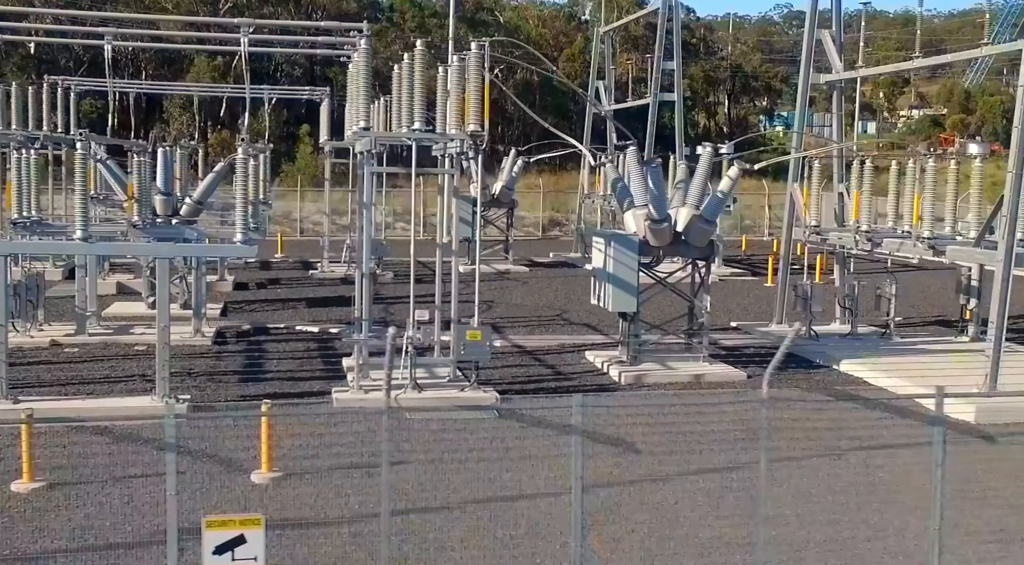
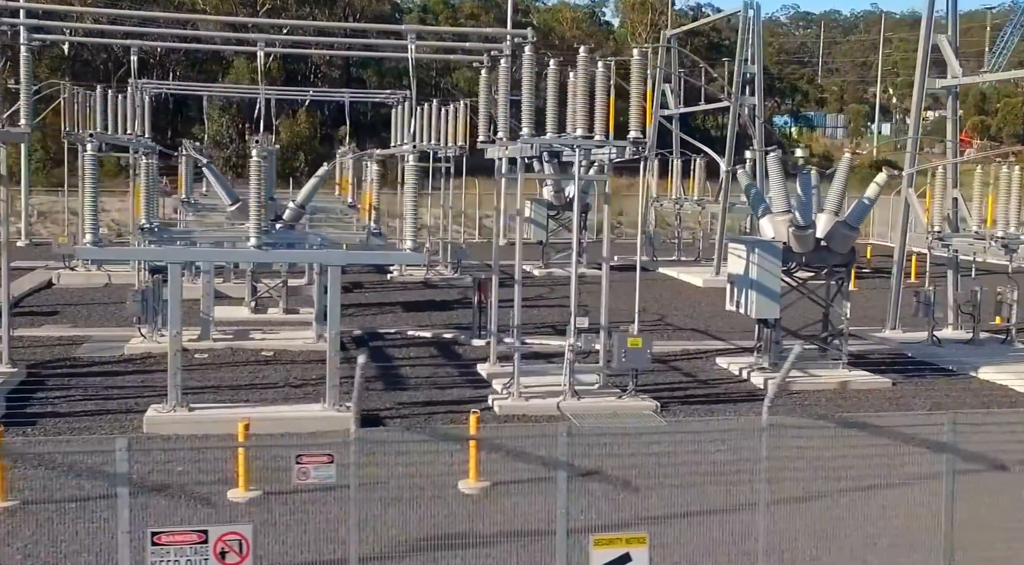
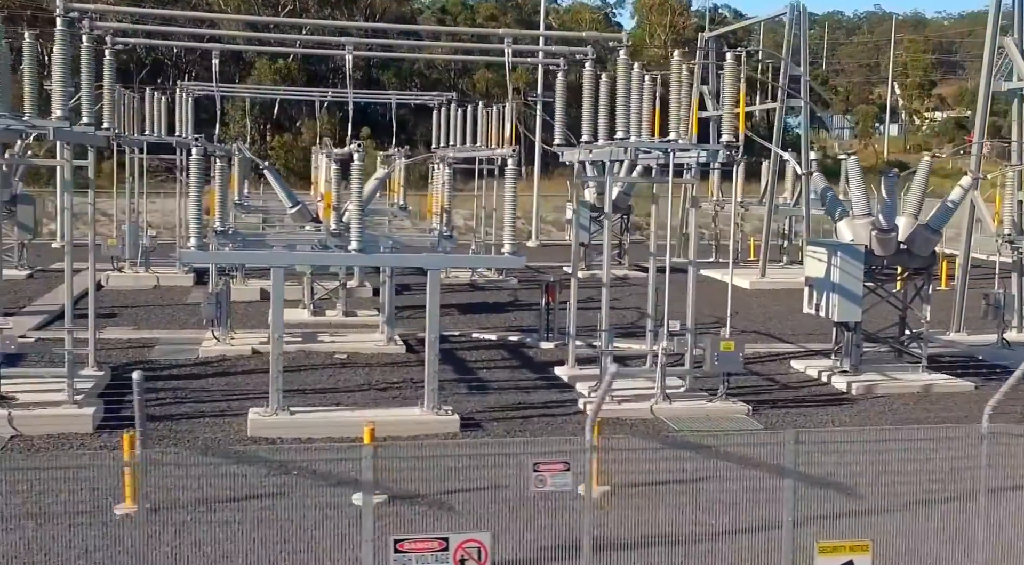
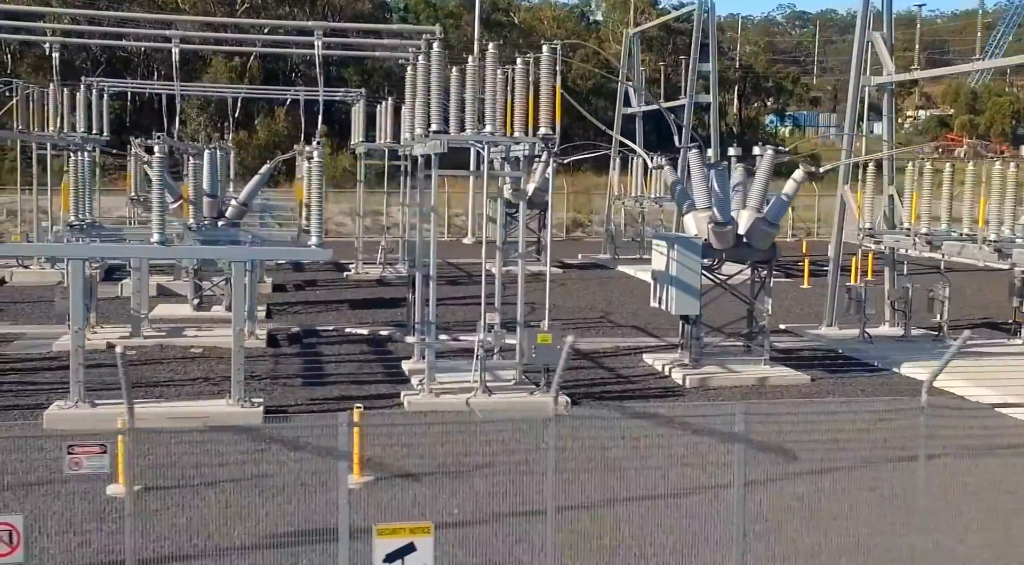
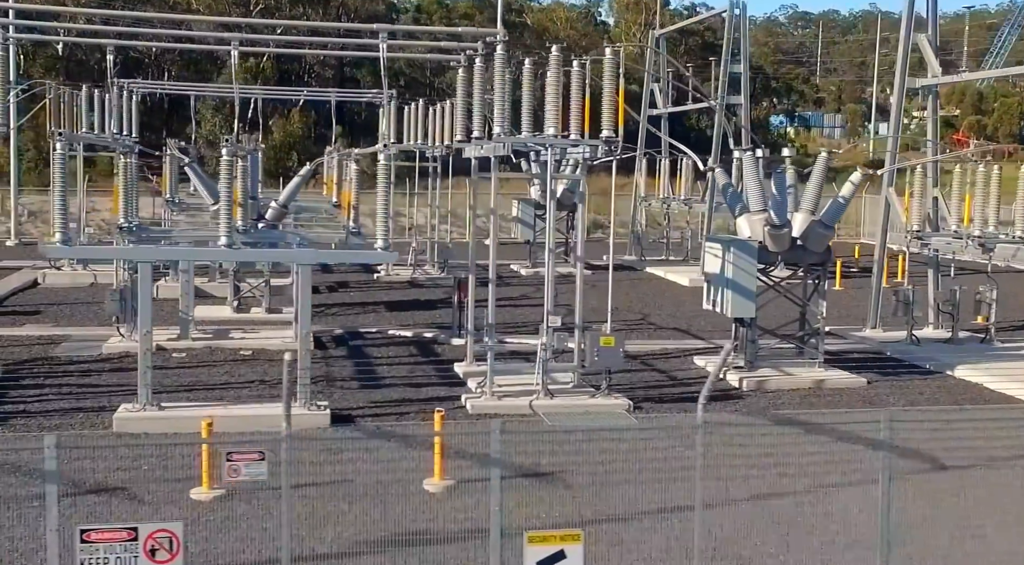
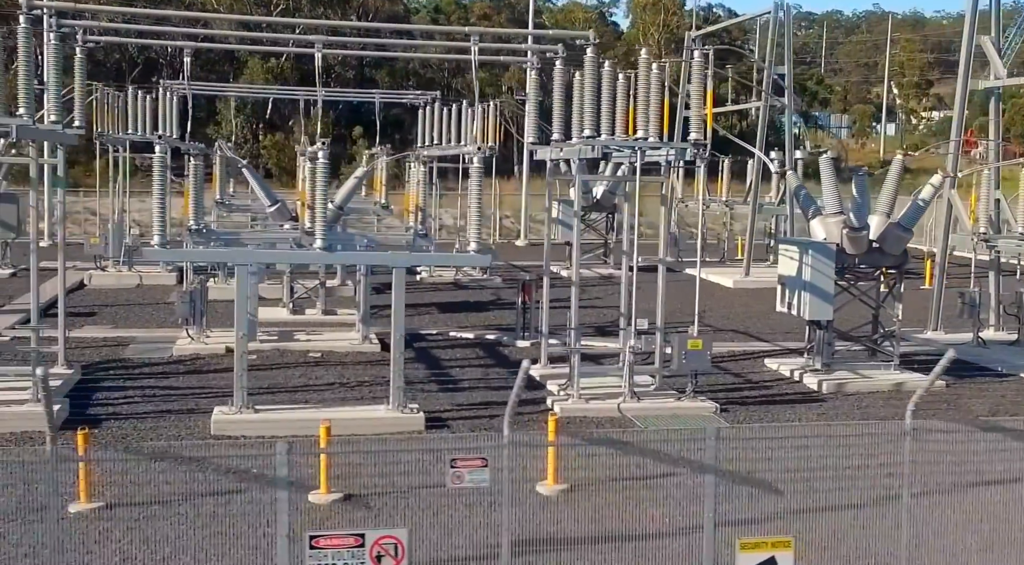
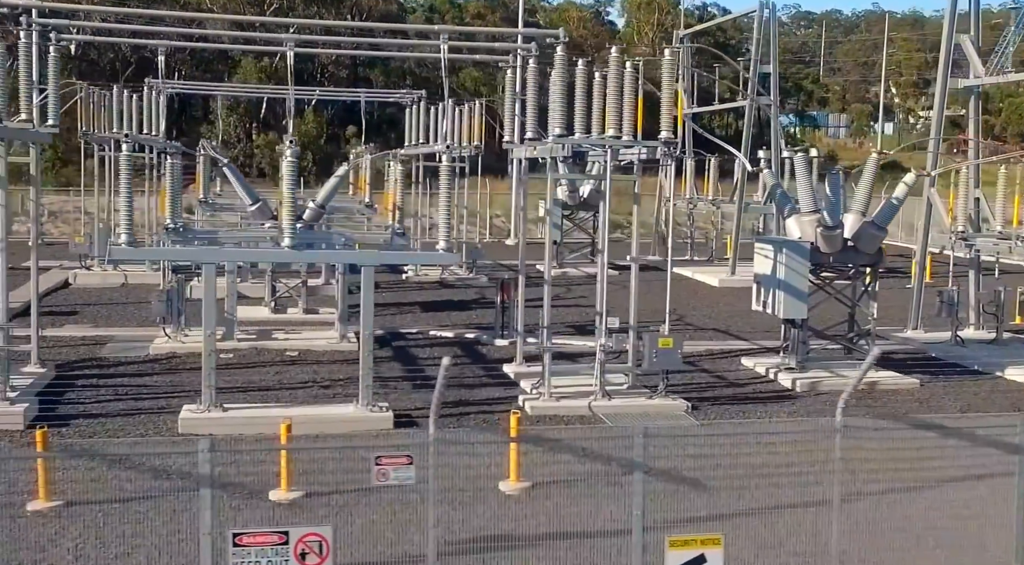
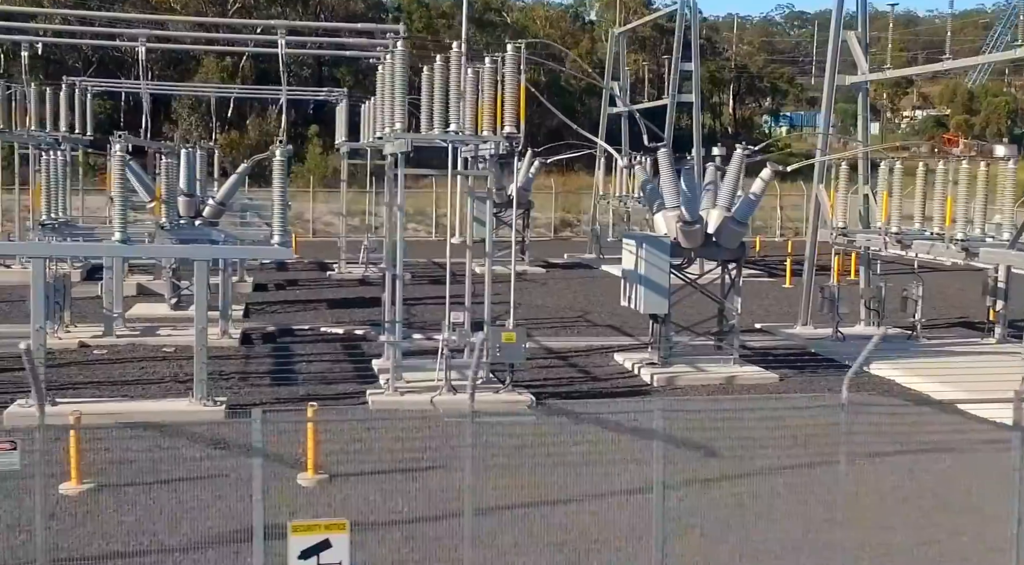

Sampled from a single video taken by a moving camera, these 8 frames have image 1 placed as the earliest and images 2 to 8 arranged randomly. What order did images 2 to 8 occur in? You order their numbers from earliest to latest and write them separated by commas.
8, 4, 5, 2, 7, 6, 3
